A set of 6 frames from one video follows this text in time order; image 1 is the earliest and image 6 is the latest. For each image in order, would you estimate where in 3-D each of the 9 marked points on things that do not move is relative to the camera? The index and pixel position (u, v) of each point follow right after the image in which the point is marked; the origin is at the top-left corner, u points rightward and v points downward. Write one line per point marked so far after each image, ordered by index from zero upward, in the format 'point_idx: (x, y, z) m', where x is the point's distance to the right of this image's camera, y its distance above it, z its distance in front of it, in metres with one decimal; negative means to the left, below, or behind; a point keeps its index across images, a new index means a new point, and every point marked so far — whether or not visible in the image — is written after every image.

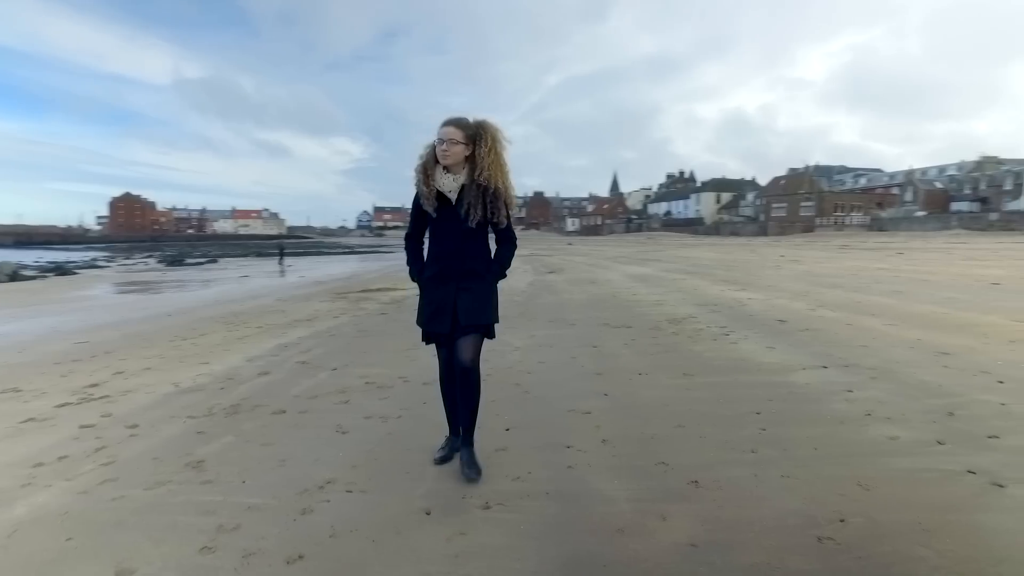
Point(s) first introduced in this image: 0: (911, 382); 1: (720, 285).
0: (+3.2, -0.7, +5.1) m
1: (+5.3, +0.1, +16.6) m
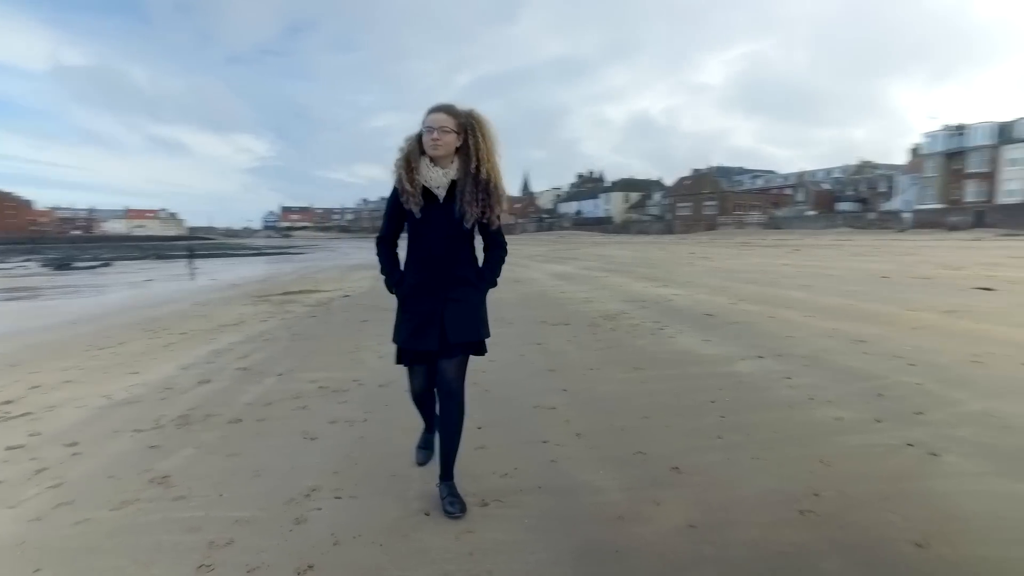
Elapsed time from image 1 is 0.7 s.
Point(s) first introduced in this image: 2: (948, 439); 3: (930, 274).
0: (+2.8, -0.7, +5.6) m
1: (+3.4, +0.2, +17.2) m
2: (+2.4, -0.8, +3.6) m
3: (+9.4, +0.3, +14.7) m
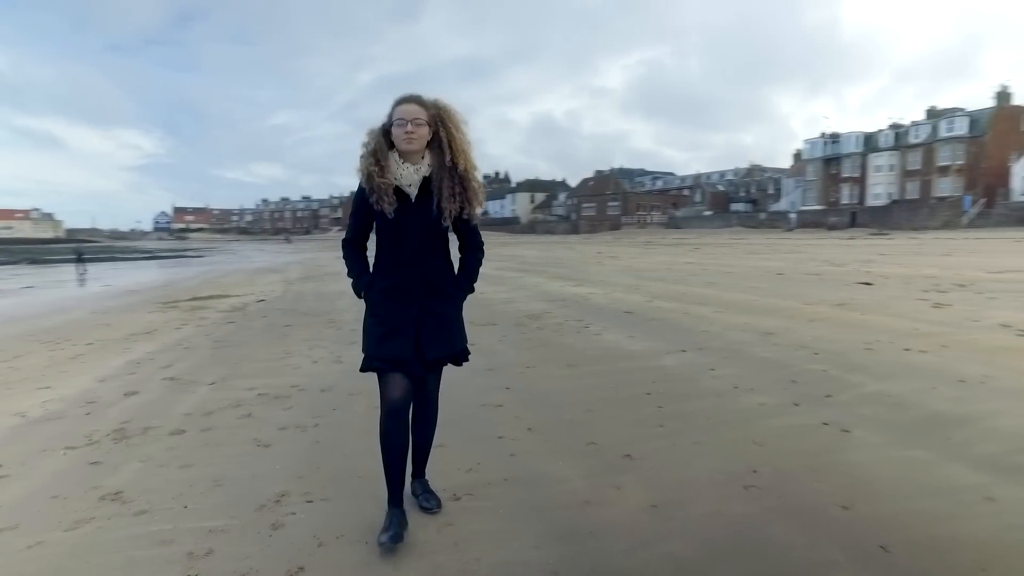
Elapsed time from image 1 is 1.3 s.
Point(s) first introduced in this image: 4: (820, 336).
0: (+2.3, -0.7, +6.1) m
1: (+1.2, +0.2, +17.7) m
2: (+2.1, -0.8, +4.1) m
3: (+7.5, +0.5, +16.1) m
4: (+3.4, -0.5, +7.1) m
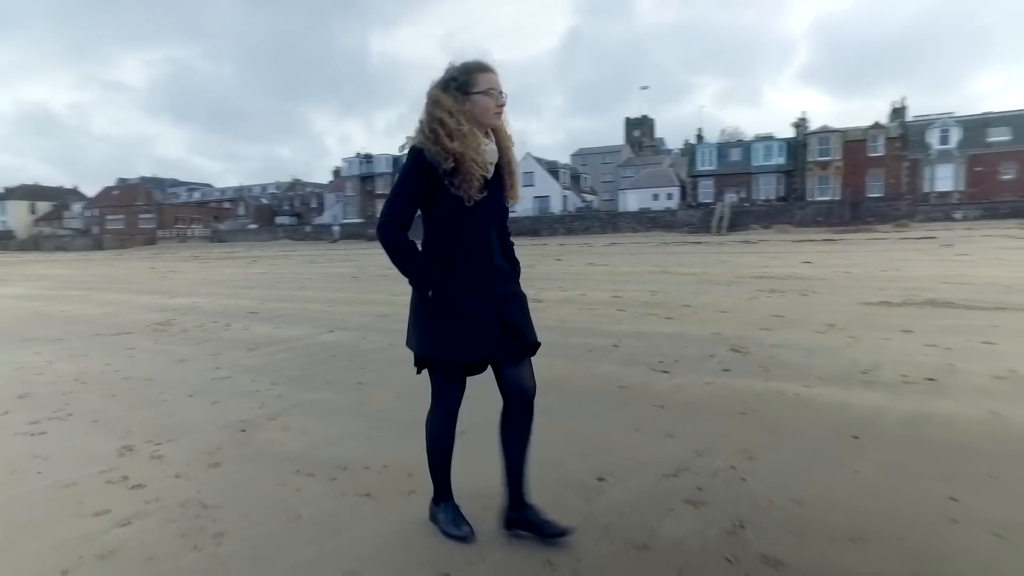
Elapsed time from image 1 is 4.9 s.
0: (-1.5, -0.5, +8.3) m
1: (-9.6, -0.2, +16.8) m
2: (-0.4, -0.6, +6.7) m
3: (-3.7, +0.5, +19.4) m
4: (-1.3, -0.4, +9.8) m
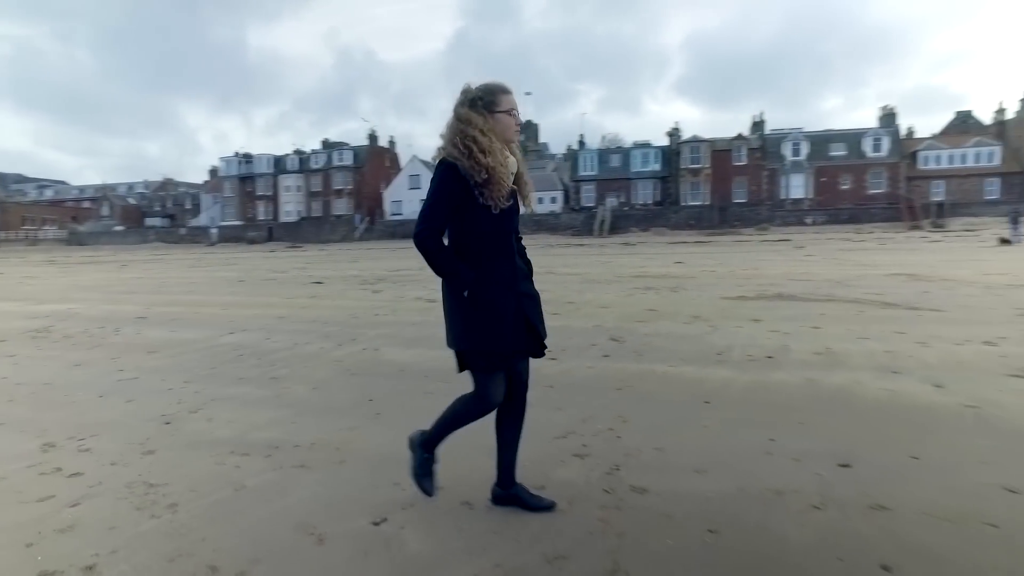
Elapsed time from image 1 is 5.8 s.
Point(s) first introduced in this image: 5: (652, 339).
0: (-2.9, -0.6, +8.5) m
1: (-12.3, -0.4, +15.5) m
2: (-1.4, -0.6, +7.1) m
3: (-6.9, +0.4, +19.1) m
4: (-2.9, -0.4, +10.0) m
5: (+1.5, -0.5, +6.7) m
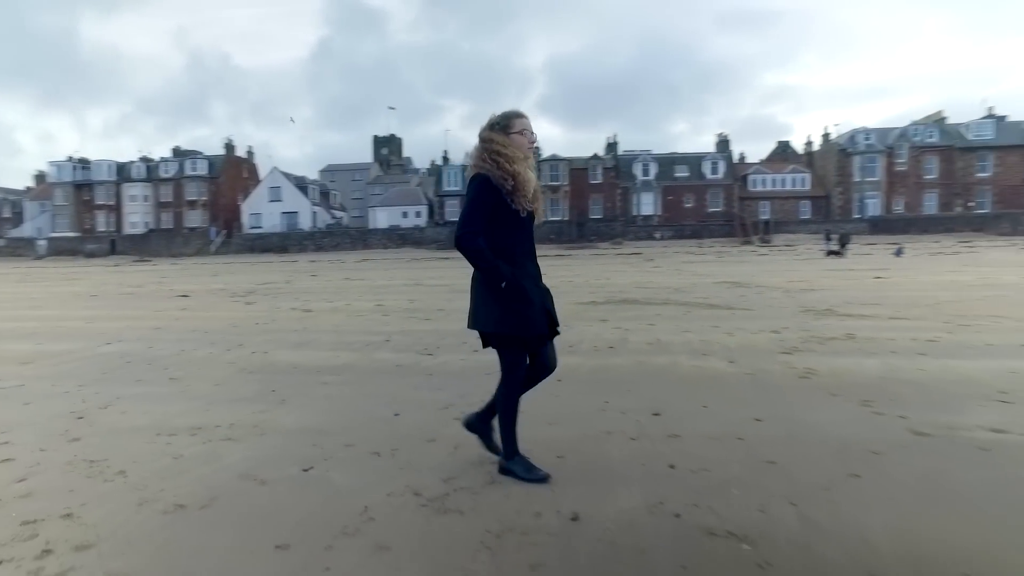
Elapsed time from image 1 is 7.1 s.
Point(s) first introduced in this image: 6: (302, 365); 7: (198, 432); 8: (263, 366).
0: (-4.5, -0.7, +8.7) m
1: (-15.2, -0.7, +13.6) m
2: (-2.8, -0.7, +7.6) m
3: (-10.7, 0.0, +18.2) m
4: (-4.9, -0.6, +10.1) m
5: (+0.1, -0.6, +7.8) m
6: (-2.1, -0.8, +6.5) m
7: (-2.1, -0.9, +4.2) m
8: (-2.5, -0.8, +6.5) m
